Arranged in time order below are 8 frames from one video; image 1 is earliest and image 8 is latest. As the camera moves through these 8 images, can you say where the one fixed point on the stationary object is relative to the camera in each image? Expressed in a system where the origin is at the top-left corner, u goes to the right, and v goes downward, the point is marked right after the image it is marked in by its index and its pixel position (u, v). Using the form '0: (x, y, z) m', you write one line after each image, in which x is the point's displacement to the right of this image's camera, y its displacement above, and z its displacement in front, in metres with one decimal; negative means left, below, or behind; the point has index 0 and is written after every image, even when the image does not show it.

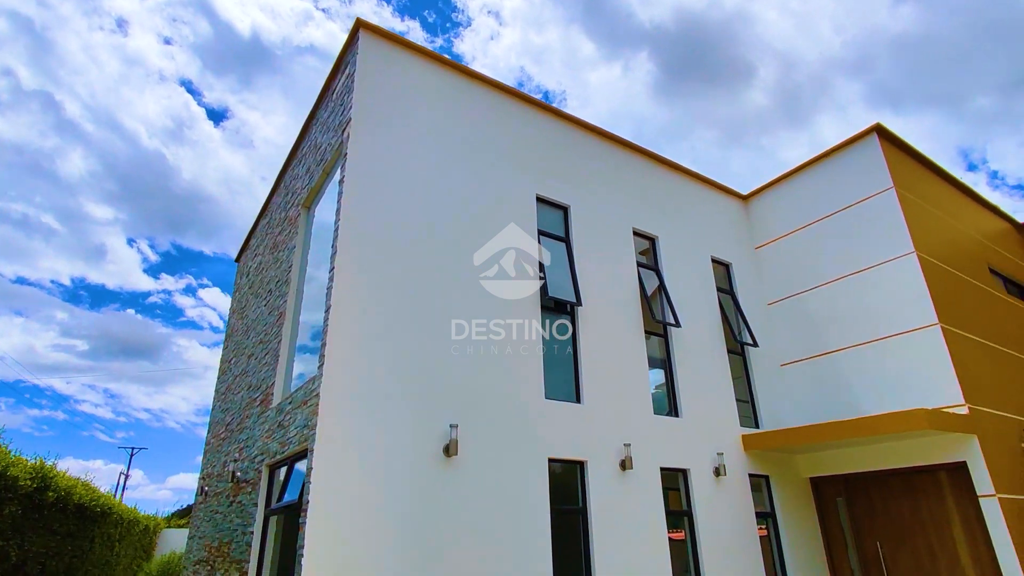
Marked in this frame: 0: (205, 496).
0: (-4.6, -3.1, +8.7) m
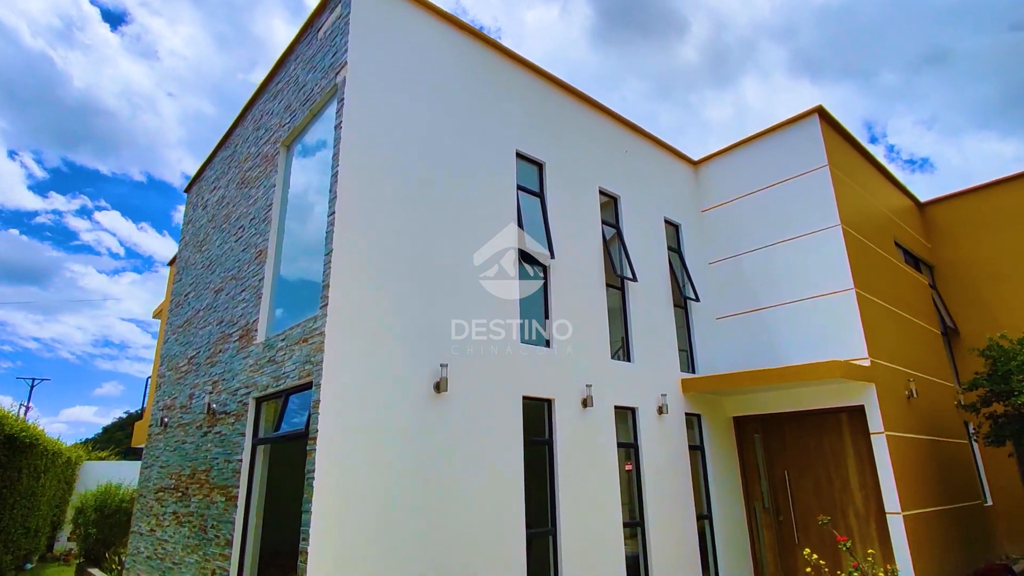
0: (-5.2, -2.1, +8.7) m
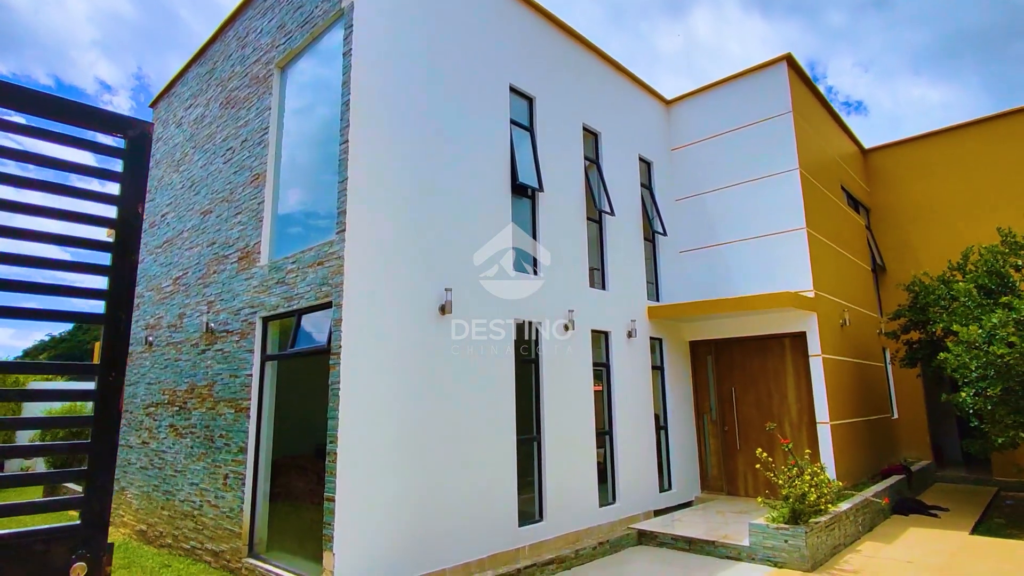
0: (-5.5, -0.9, +8.9) m
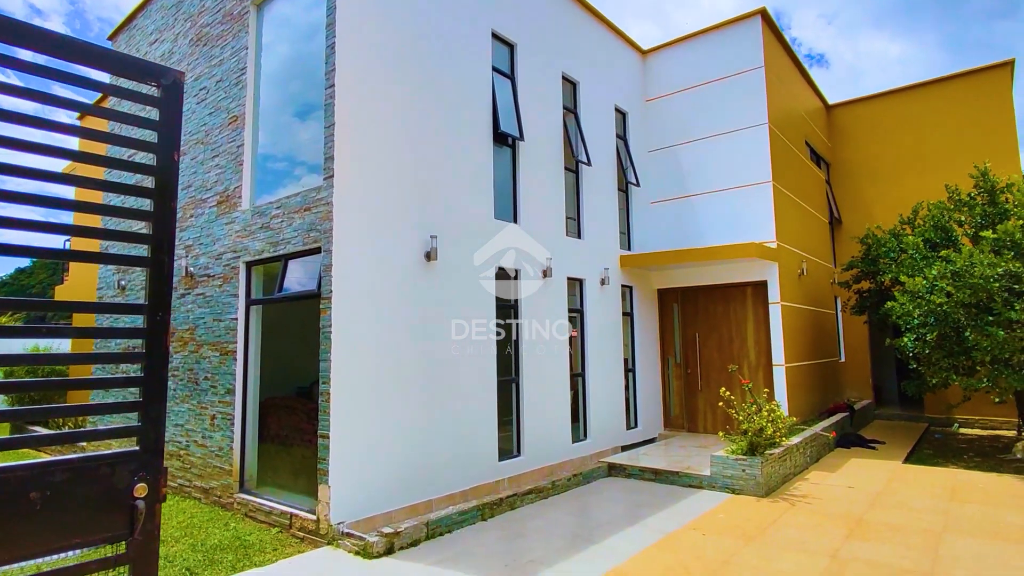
0: (-5.9, 0.0, +8.8) m
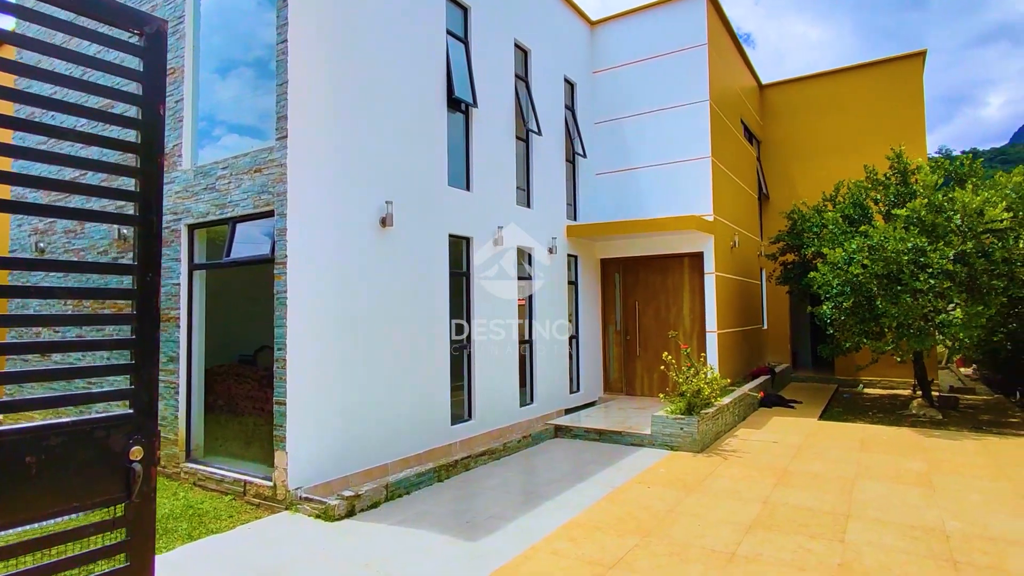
0: (-6.6, +0.5, +8.2) m
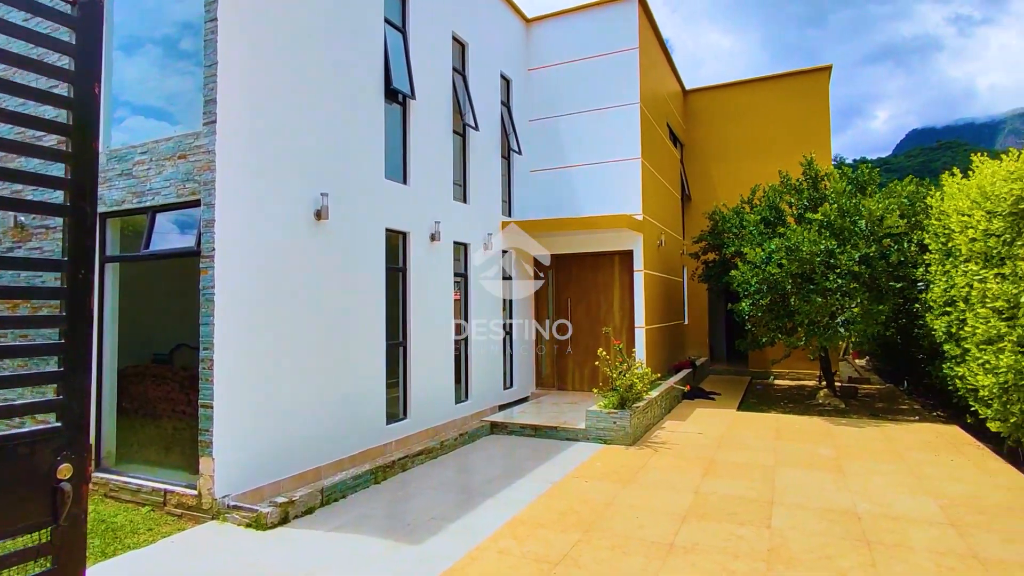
0: (-7.4, +0.6, +7.2) m
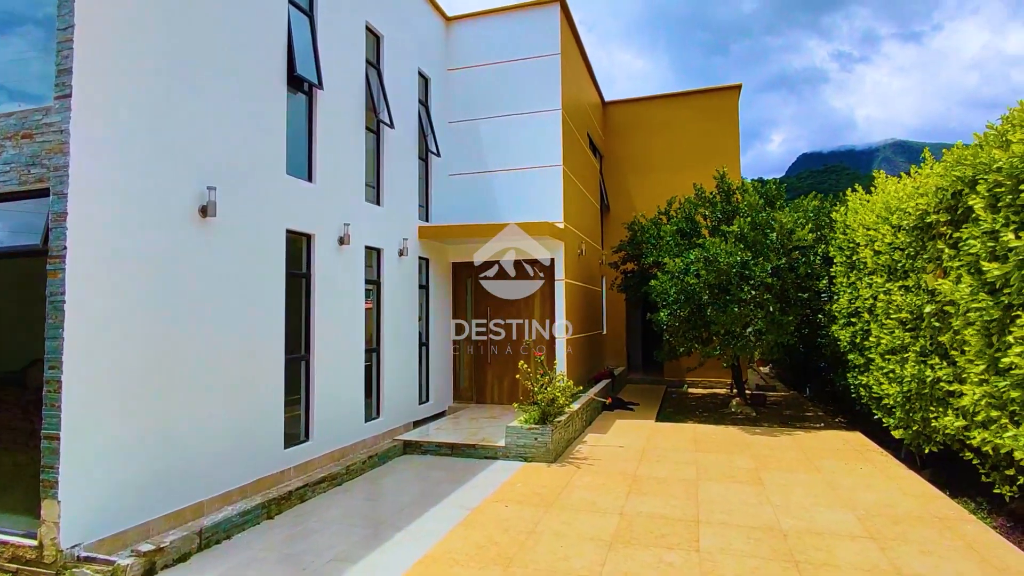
0: (-8.3, +0.6, +5.7) m
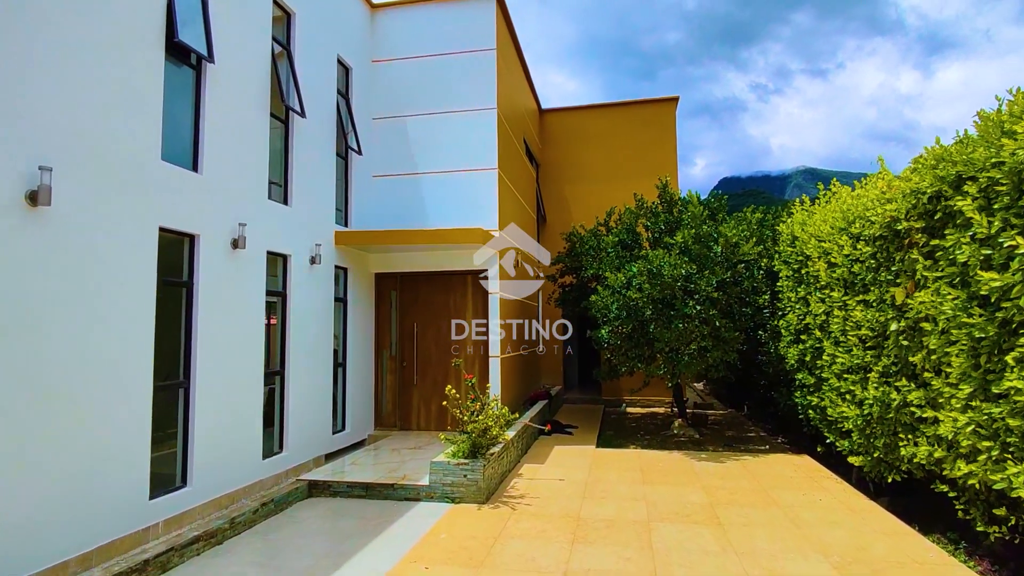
0: (-8.9, +0.5, +3.8) m
